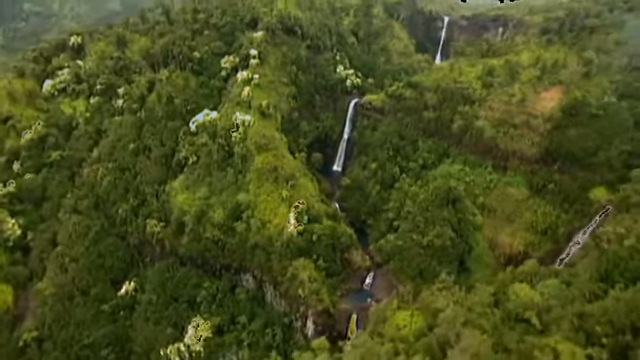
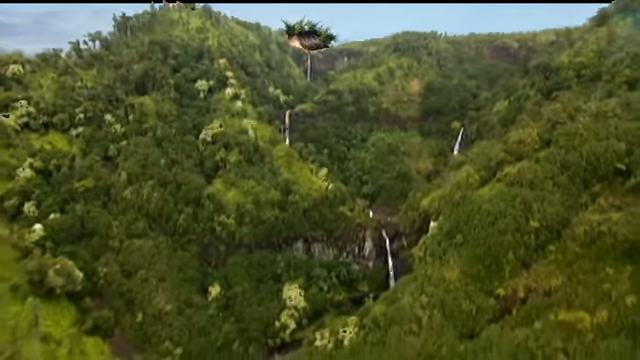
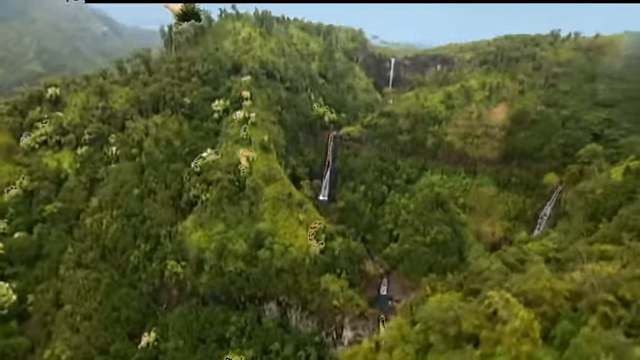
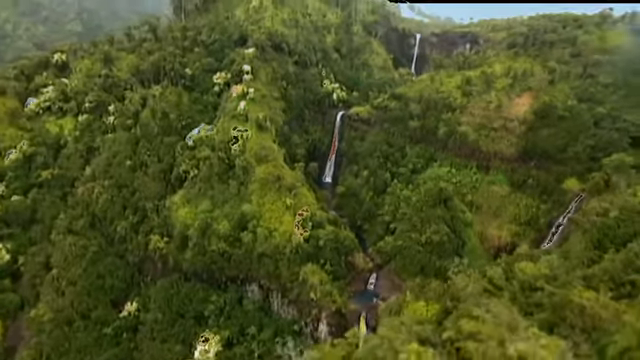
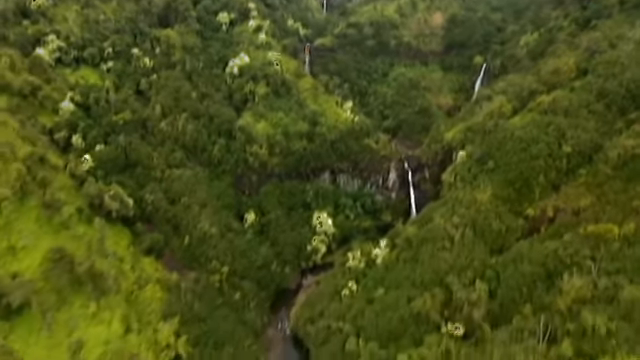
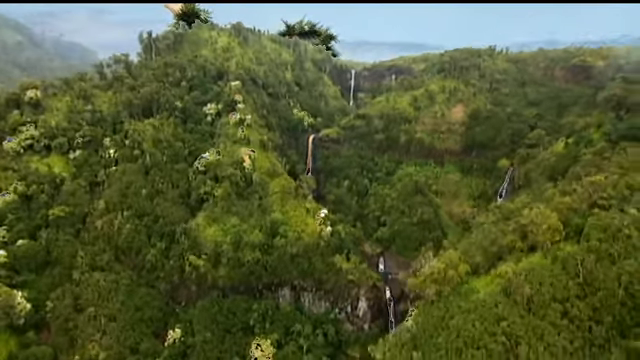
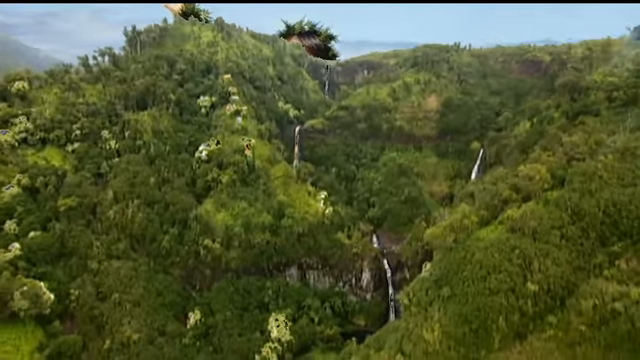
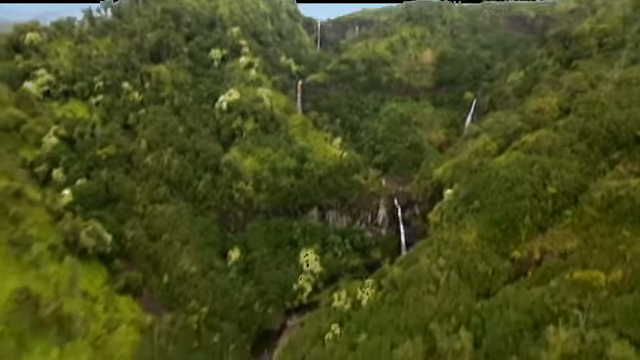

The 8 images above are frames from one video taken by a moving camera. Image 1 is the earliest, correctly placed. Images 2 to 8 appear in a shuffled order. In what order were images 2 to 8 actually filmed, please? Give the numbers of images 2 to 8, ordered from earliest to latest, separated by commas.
4, 3, 6, 7, 2, 8, 5
